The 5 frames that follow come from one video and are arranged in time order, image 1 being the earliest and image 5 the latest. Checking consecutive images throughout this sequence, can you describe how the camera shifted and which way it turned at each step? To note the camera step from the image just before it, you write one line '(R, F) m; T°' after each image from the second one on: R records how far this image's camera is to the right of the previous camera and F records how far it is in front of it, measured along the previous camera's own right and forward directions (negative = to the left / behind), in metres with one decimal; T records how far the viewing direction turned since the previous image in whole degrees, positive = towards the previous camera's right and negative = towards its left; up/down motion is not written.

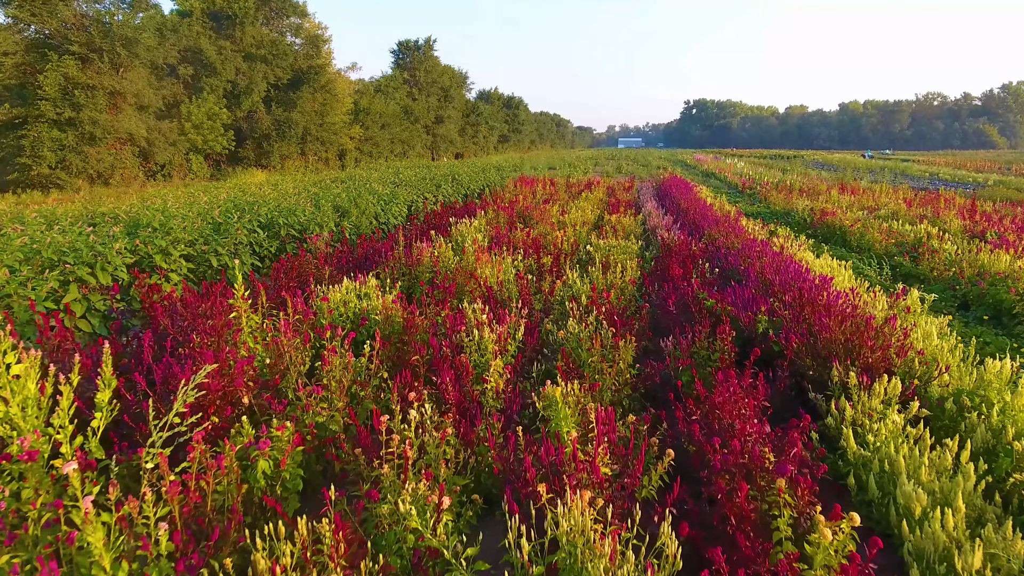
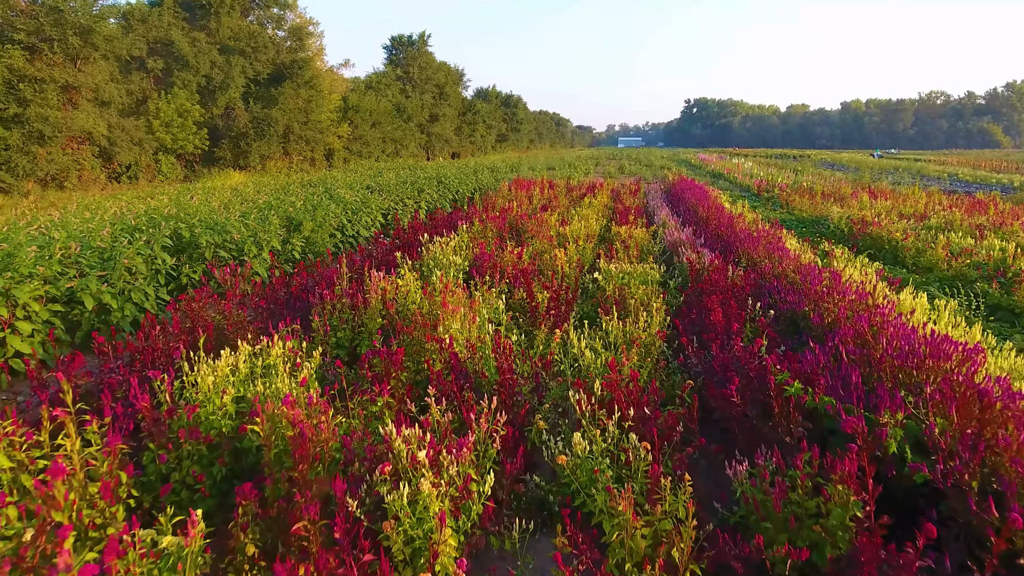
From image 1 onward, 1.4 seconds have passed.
(+0.1, +1.5) m; 0°
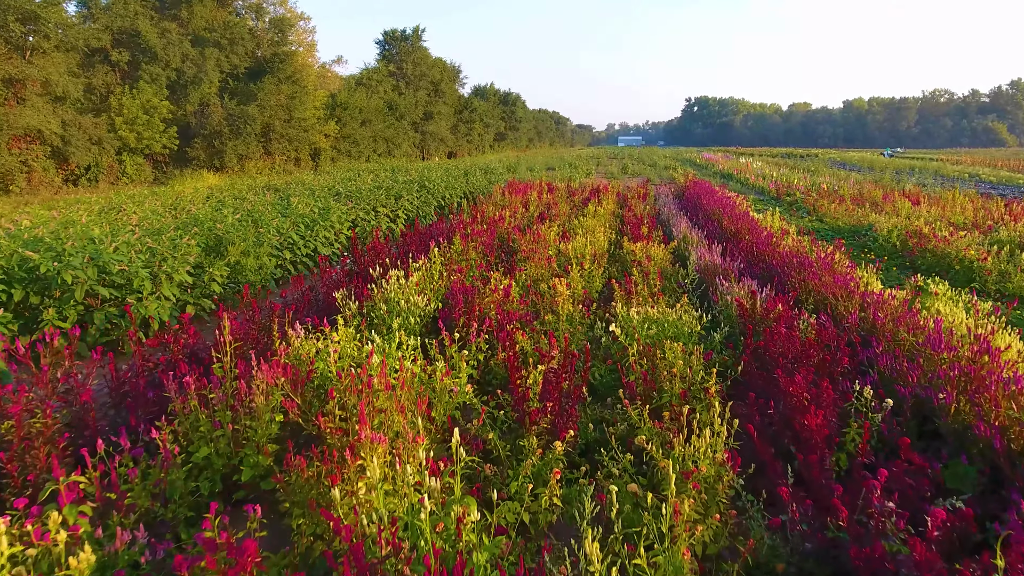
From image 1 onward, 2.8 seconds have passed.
(+0.1, +1.5) m; 0°
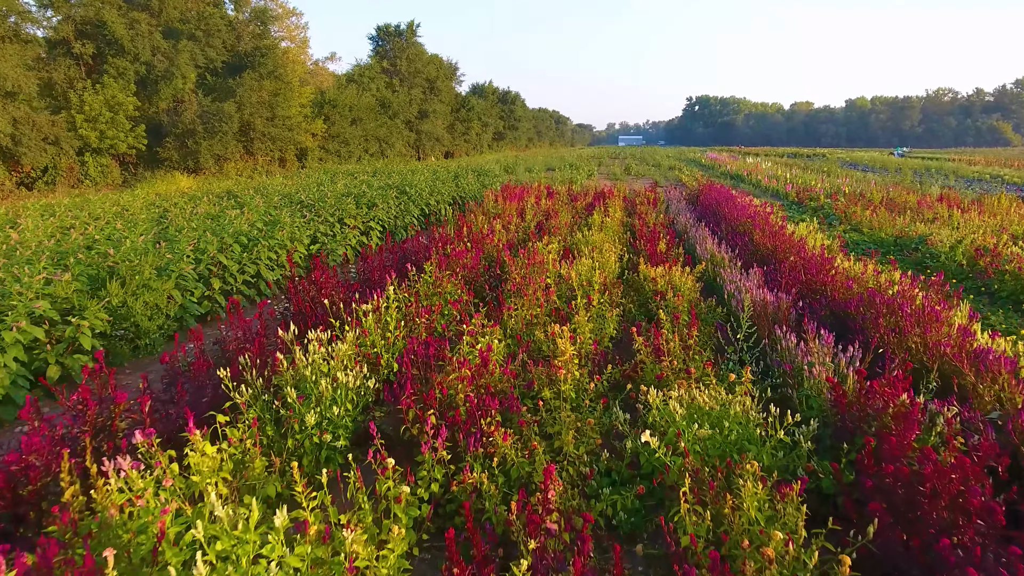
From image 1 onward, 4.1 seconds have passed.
(+0.1, +1.4) m; 0°
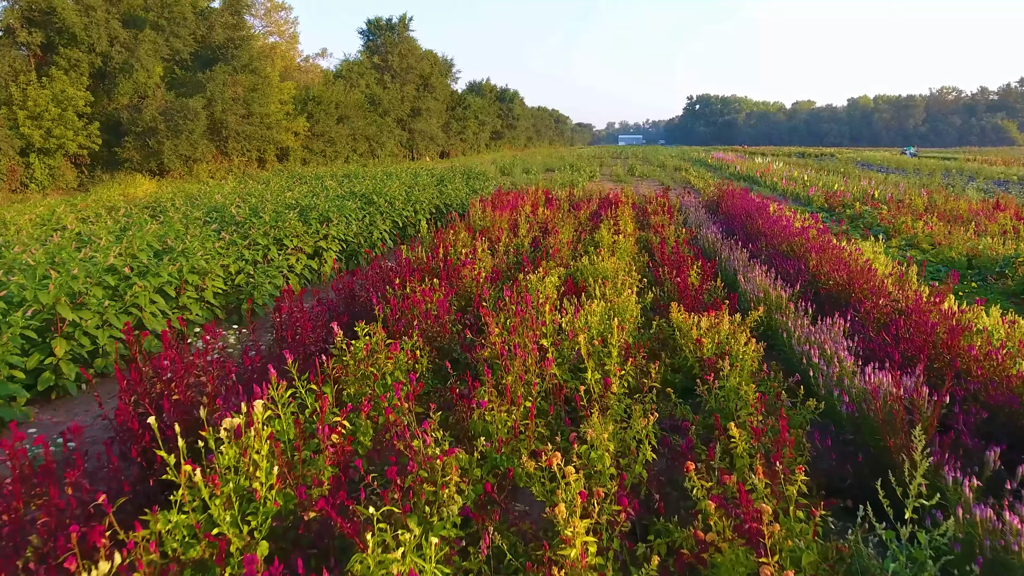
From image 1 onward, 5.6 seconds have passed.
(+0.1, +1.6) m; 0°
